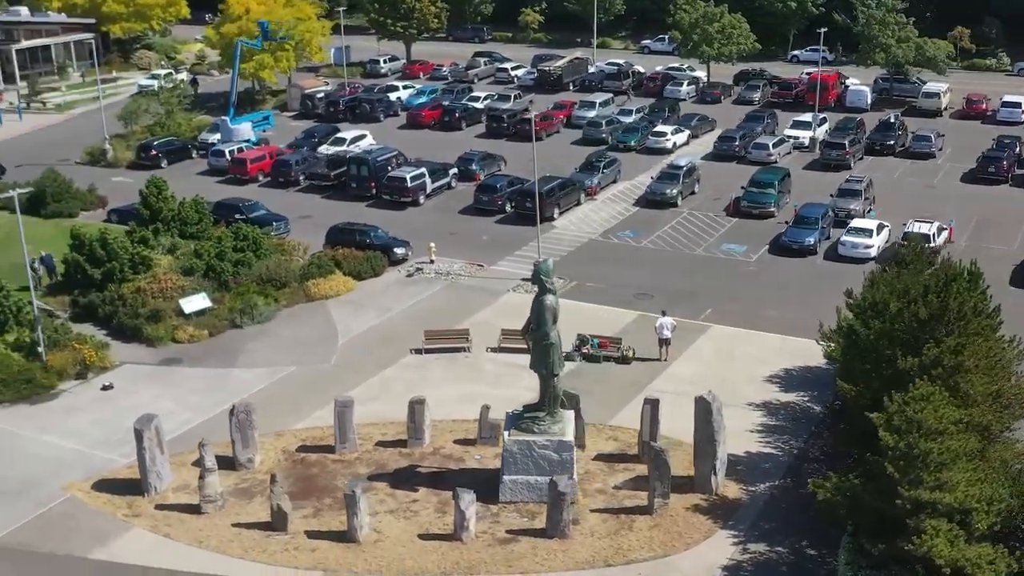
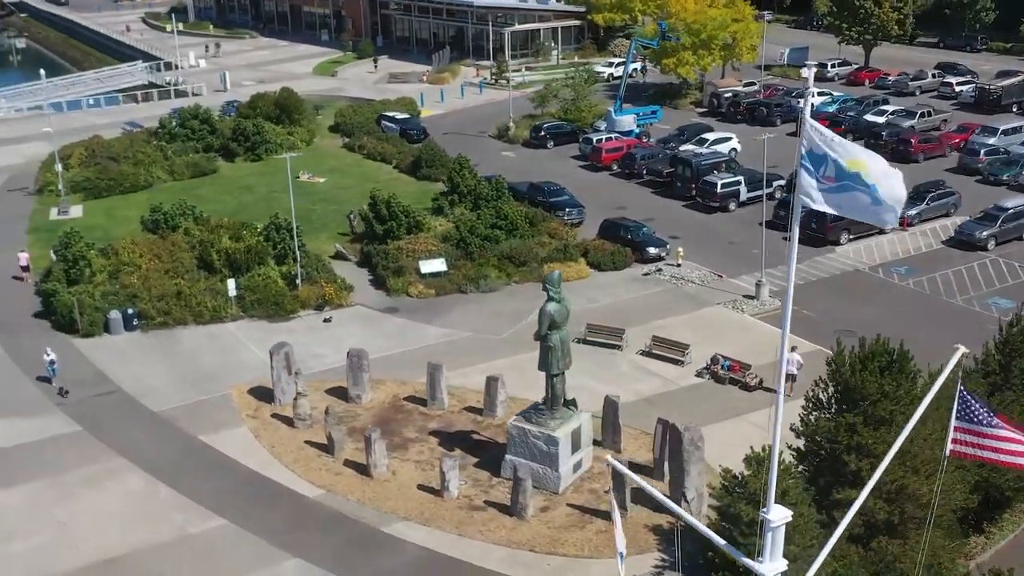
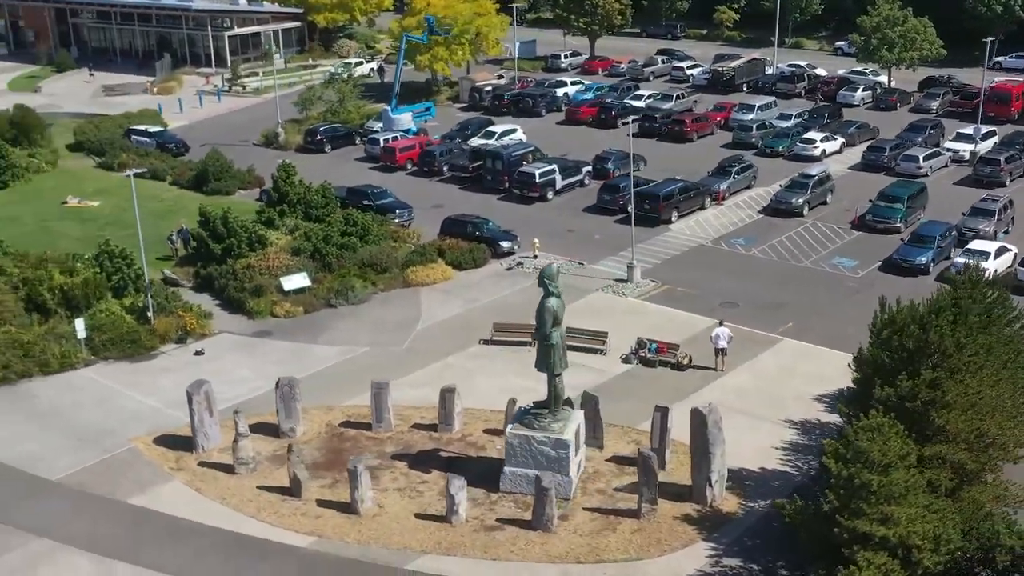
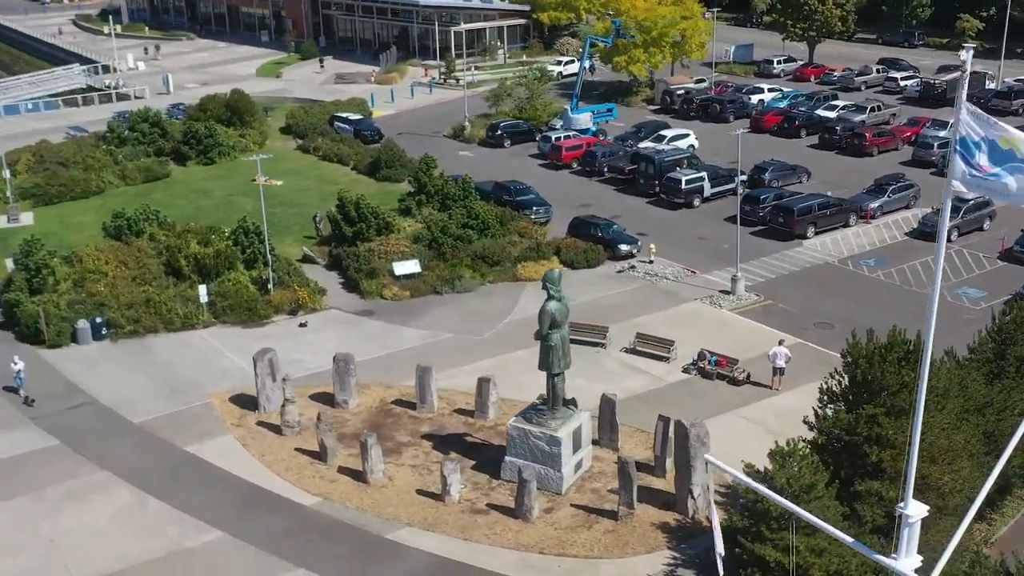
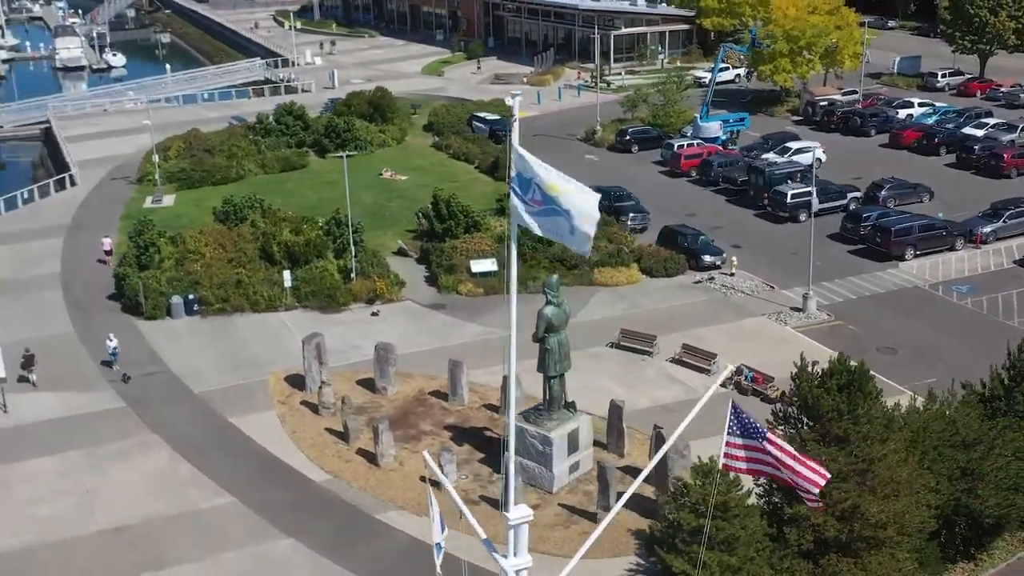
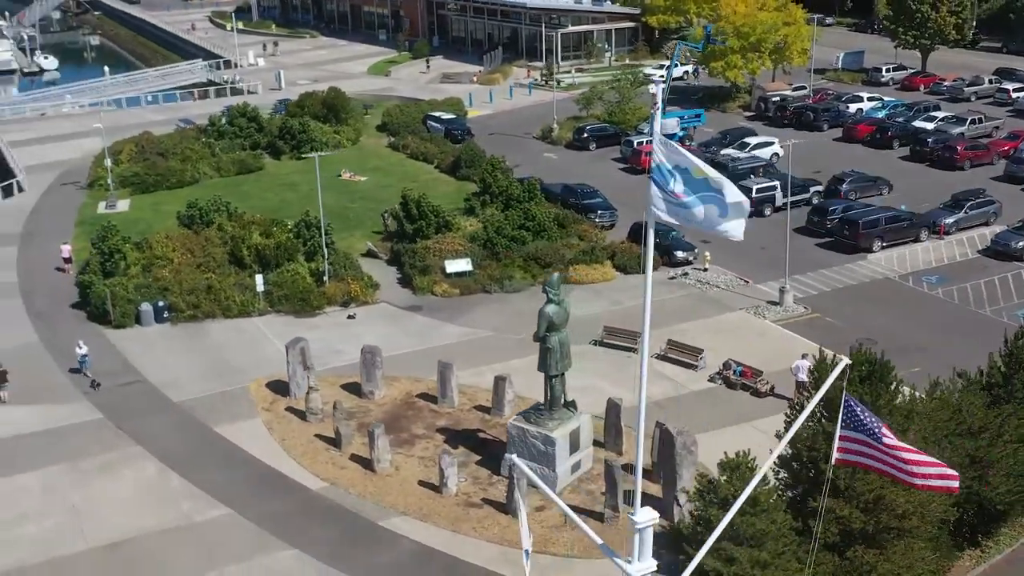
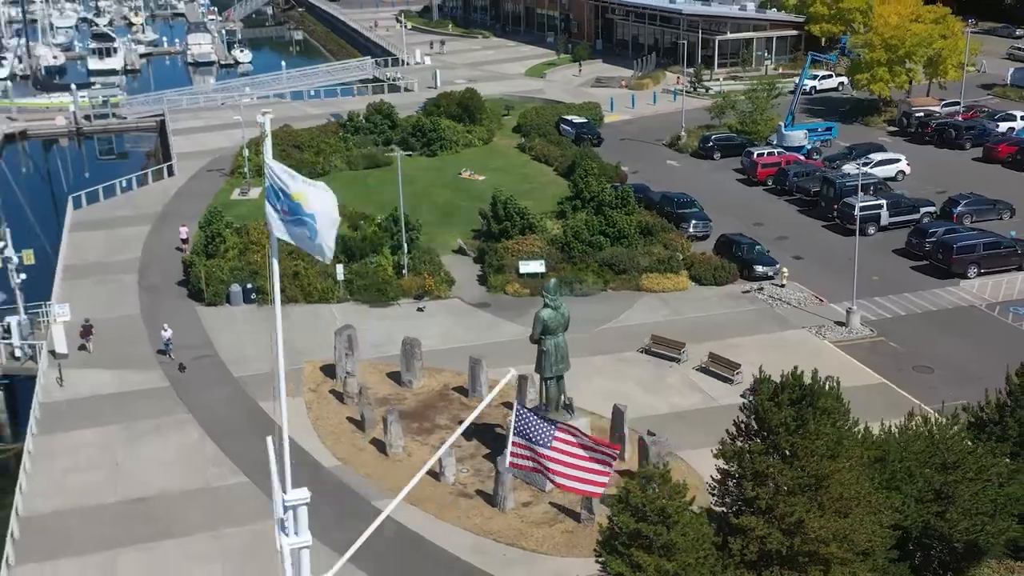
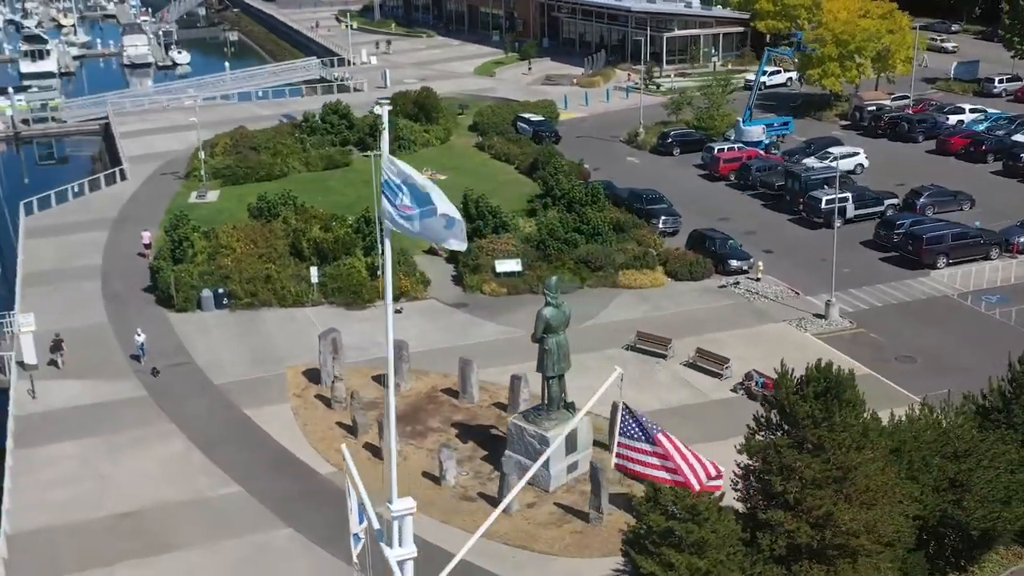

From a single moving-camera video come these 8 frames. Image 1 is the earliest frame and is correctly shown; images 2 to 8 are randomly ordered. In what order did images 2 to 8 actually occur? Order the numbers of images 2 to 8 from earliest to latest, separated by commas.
3, 4, 2, 6, 5, 8, 7
